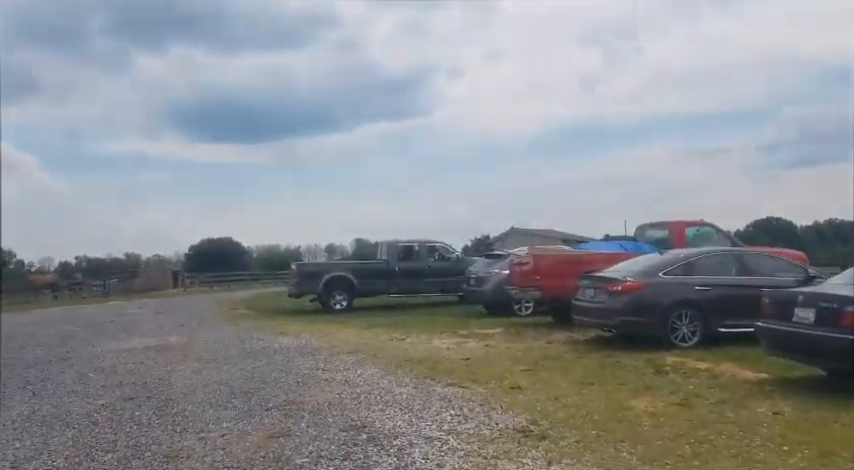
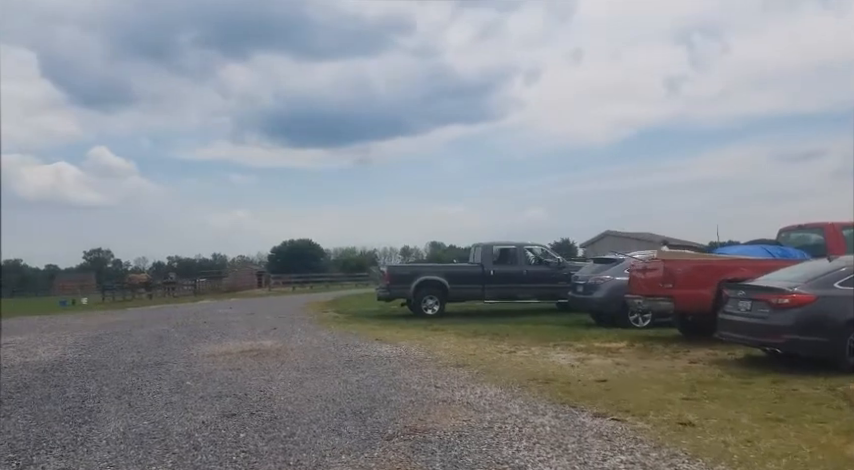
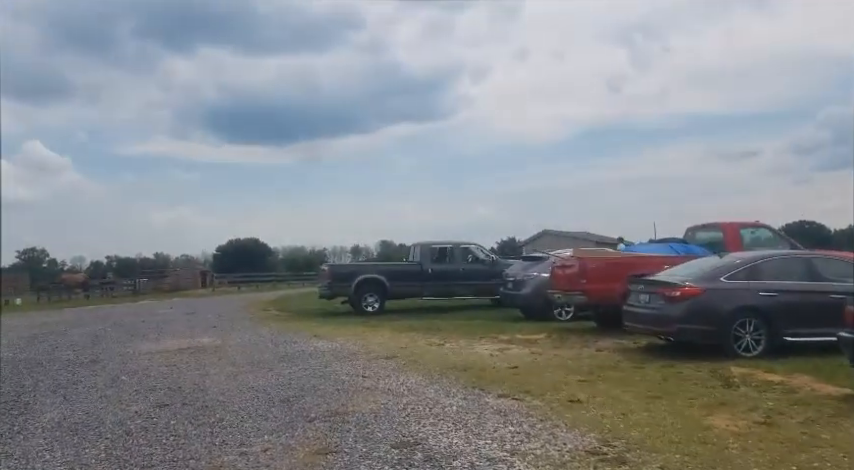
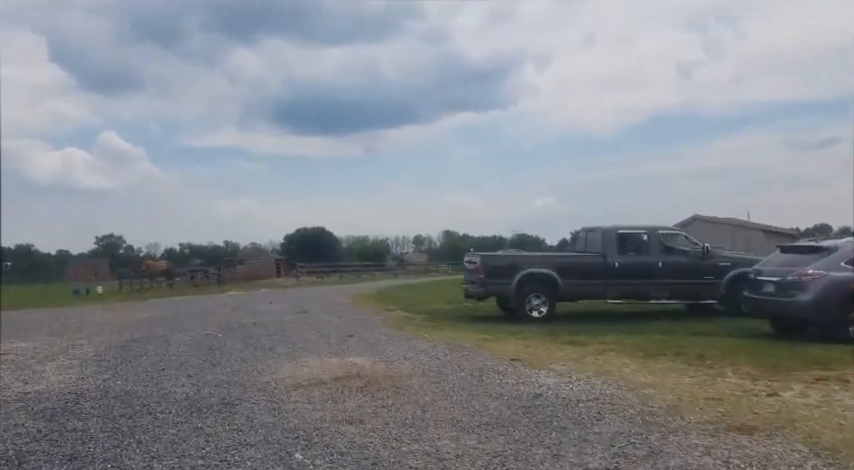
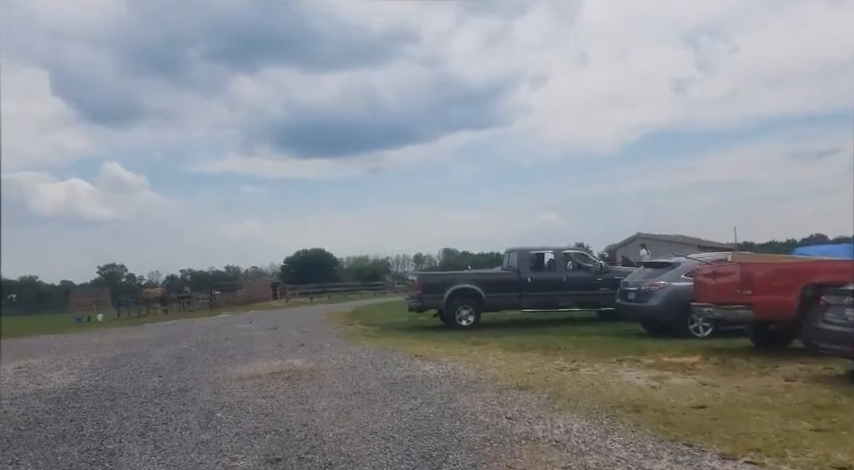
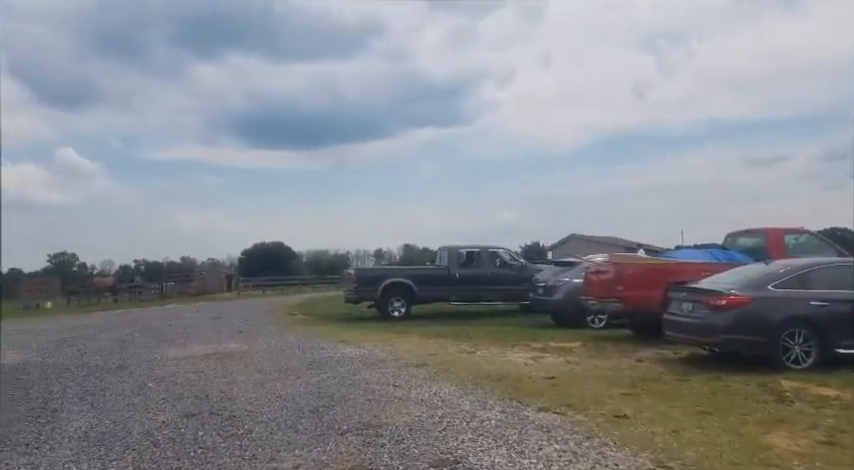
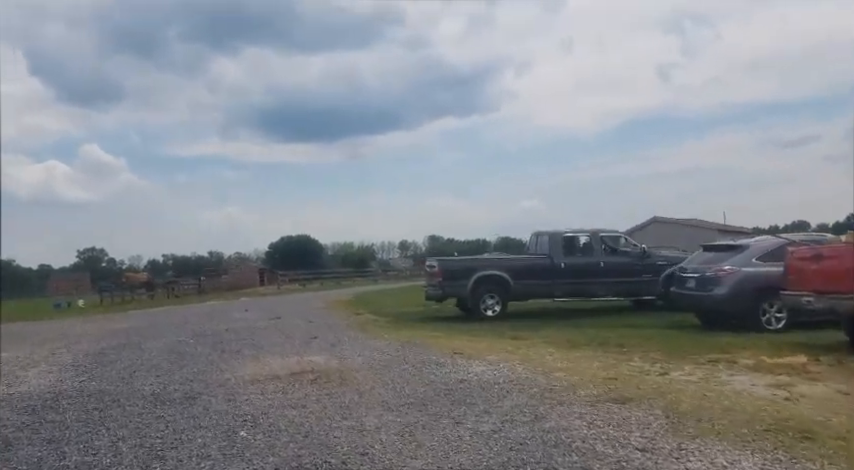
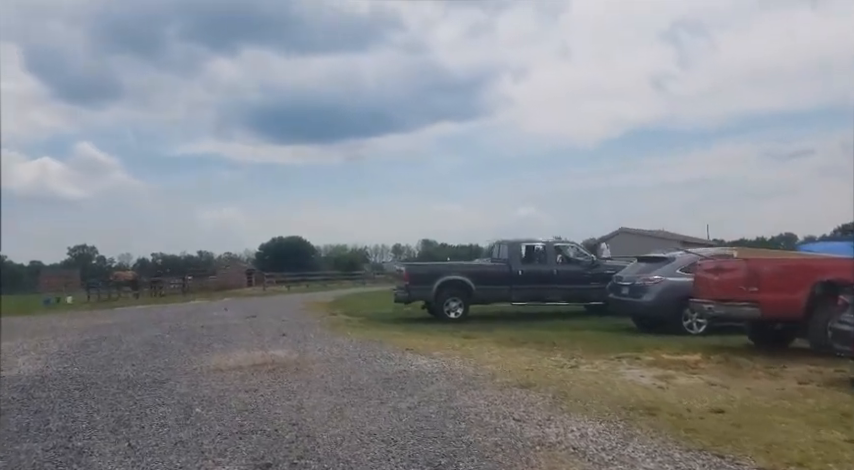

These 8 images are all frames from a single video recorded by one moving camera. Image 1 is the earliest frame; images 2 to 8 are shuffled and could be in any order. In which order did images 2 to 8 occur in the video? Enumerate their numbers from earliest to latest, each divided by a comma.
3, 6, 2, 5, 8, 7, 4
